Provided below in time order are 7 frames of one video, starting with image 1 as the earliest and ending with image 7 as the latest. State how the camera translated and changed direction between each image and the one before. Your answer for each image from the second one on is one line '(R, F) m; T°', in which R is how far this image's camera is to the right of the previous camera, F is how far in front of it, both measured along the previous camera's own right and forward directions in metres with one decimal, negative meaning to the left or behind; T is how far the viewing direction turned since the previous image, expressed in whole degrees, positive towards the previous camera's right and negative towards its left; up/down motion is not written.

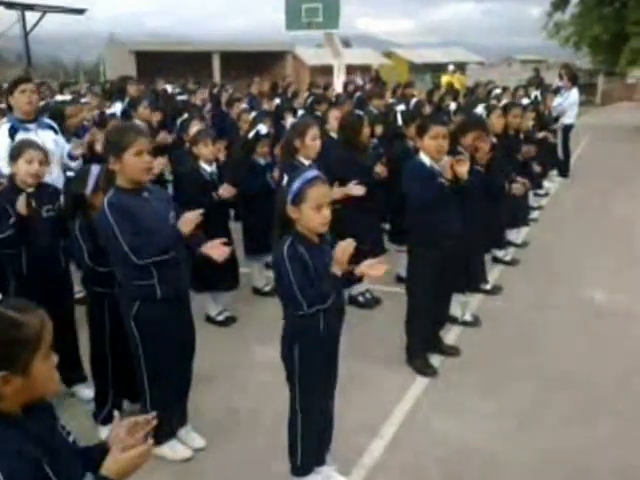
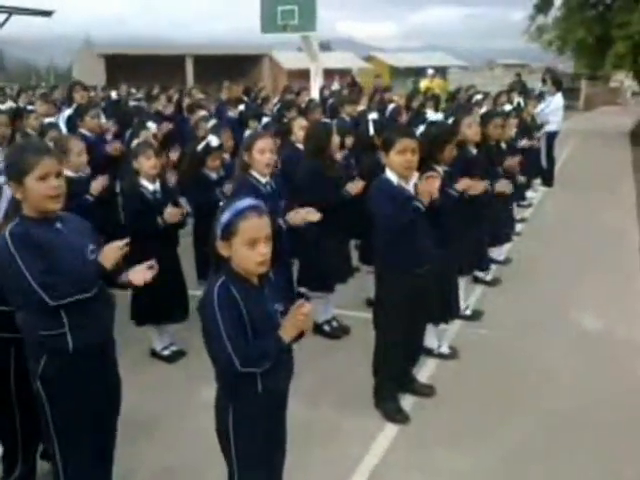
(+0.2, +0.6) m; +1°
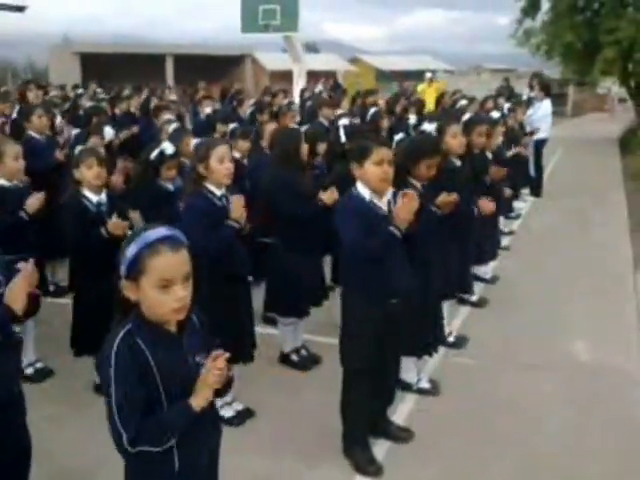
(+0.1, +0.5) m; +1°
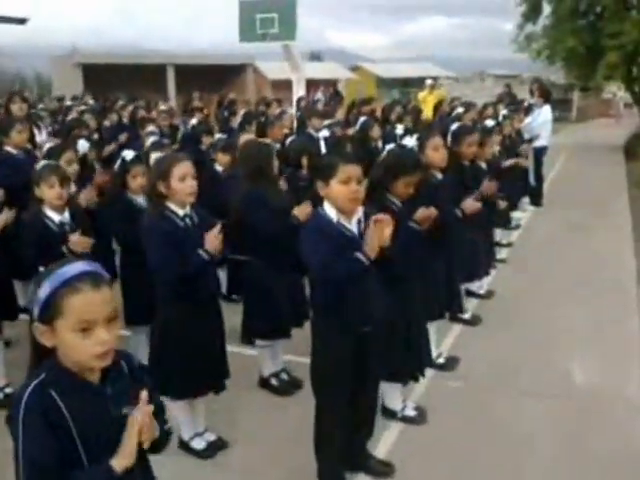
(+0.2, +0.2) m; -1°
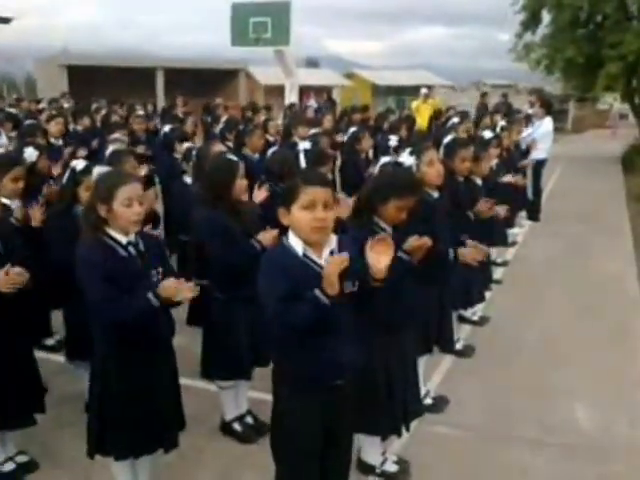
(+0.1, +0.5) m; 0°
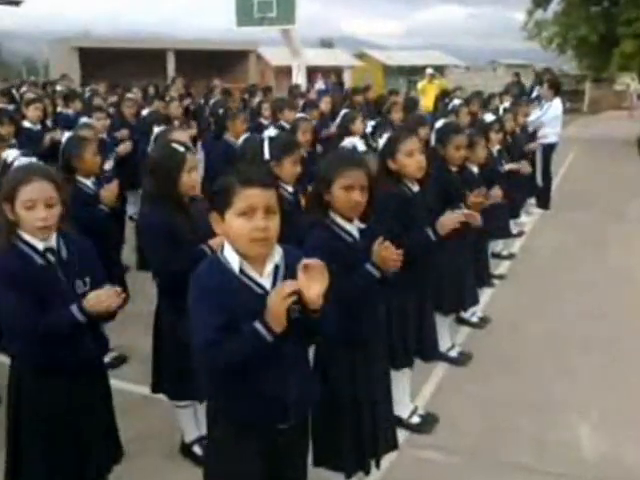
(+0.3, +0.4) m; -2°
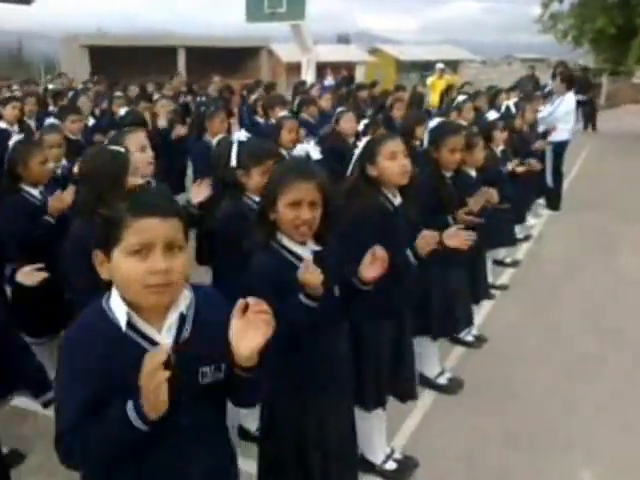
(+0.3, +0.4) m; -2°
